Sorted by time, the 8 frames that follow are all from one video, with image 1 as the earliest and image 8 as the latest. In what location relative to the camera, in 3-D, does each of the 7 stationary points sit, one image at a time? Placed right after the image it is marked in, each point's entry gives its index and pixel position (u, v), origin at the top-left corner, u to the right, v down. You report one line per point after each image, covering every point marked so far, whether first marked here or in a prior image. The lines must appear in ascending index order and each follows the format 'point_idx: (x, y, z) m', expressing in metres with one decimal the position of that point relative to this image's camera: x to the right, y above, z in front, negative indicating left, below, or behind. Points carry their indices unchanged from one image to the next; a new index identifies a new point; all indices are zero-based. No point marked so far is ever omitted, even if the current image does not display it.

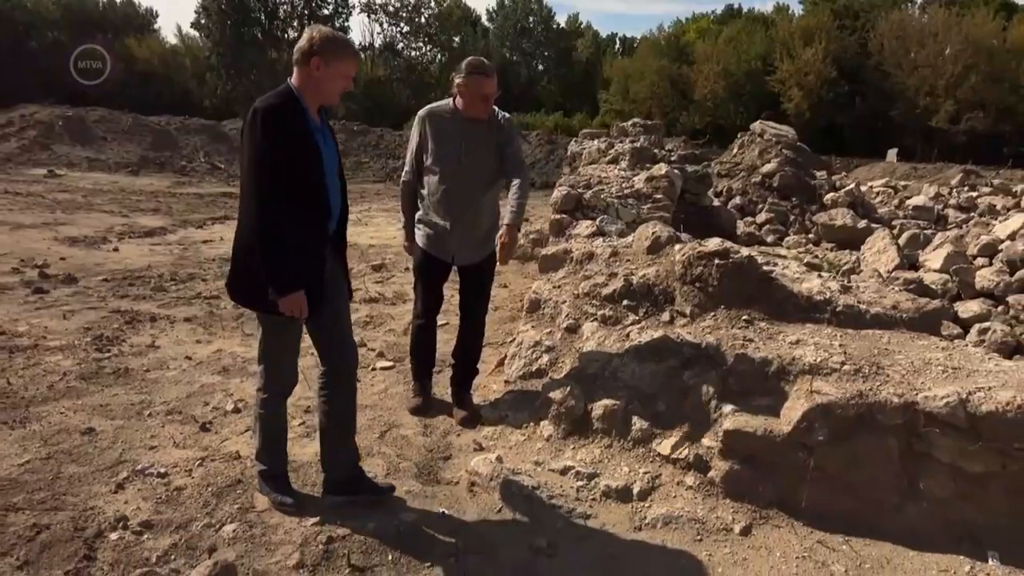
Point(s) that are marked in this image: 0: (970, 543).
0: (+1.6, -0.9, +2.8) m
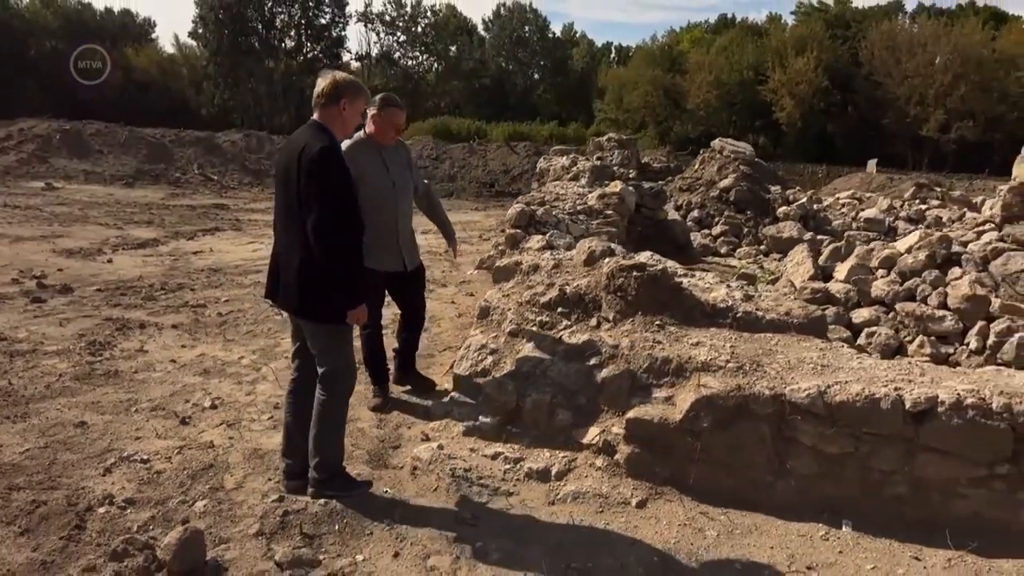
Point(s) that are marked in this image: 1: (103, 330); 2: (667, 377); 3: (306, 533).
0: (+1.3, -0.9, +3.3) m
1: (-3.1, -0.3, +6.1) m
2: (+0.7, -0.4, +3.7) m
3: (-0.8, -1.0, +3.2) m
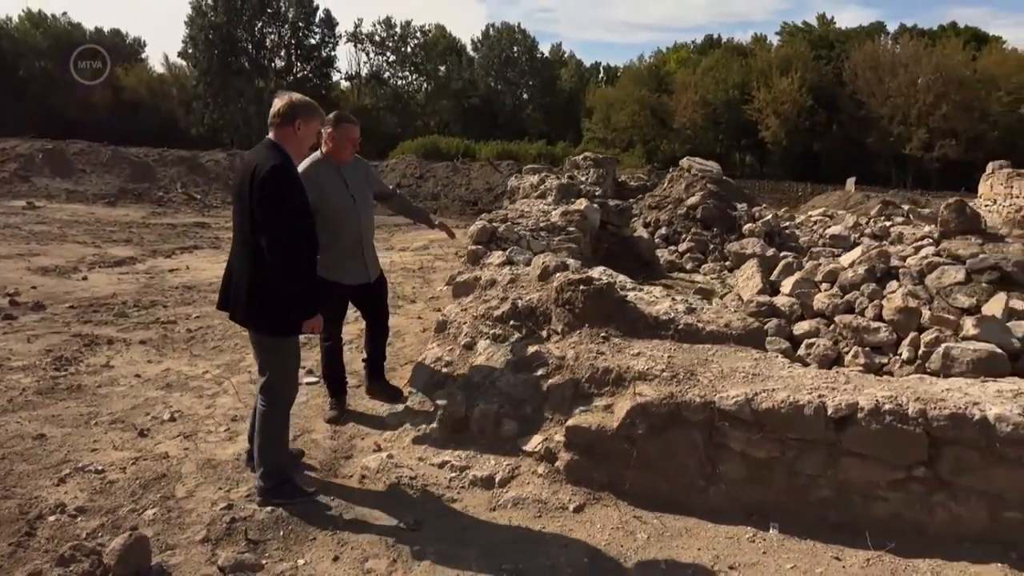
0: (+1.1, -1.0, +3.5) m
1: (-3.4, -0.4, +6.2) m
2: (+0.5, -0.5, +3.9) m
3: (-1.1, -1.0, +3.3) m
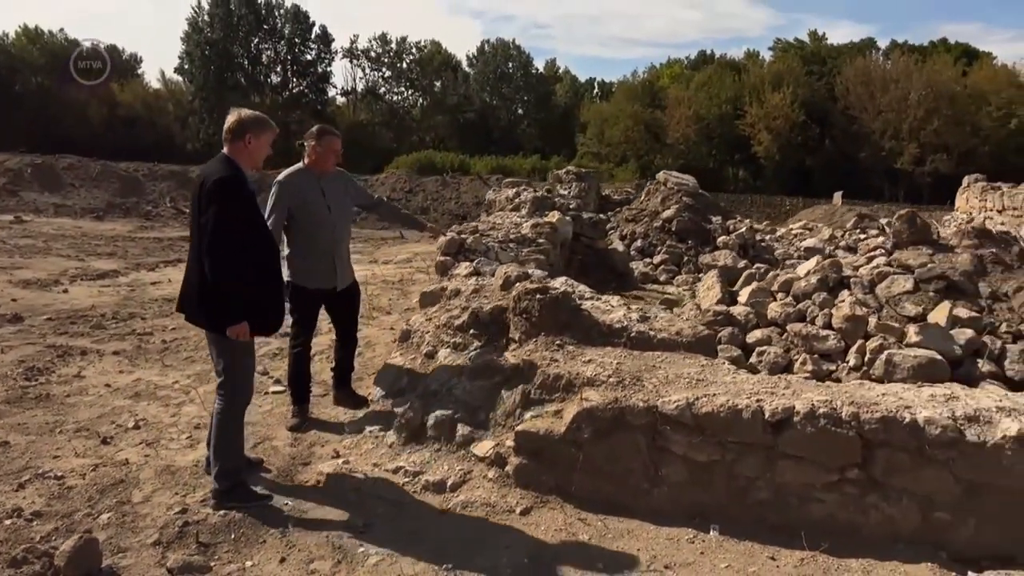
0: (+0.8, -1.0, +3.5) m
1: (-3.6, -0.5, +6.2) m
2: (+0.2, -0.5, +3.9) m
3: (-1.3, -1.1, +3.4) m
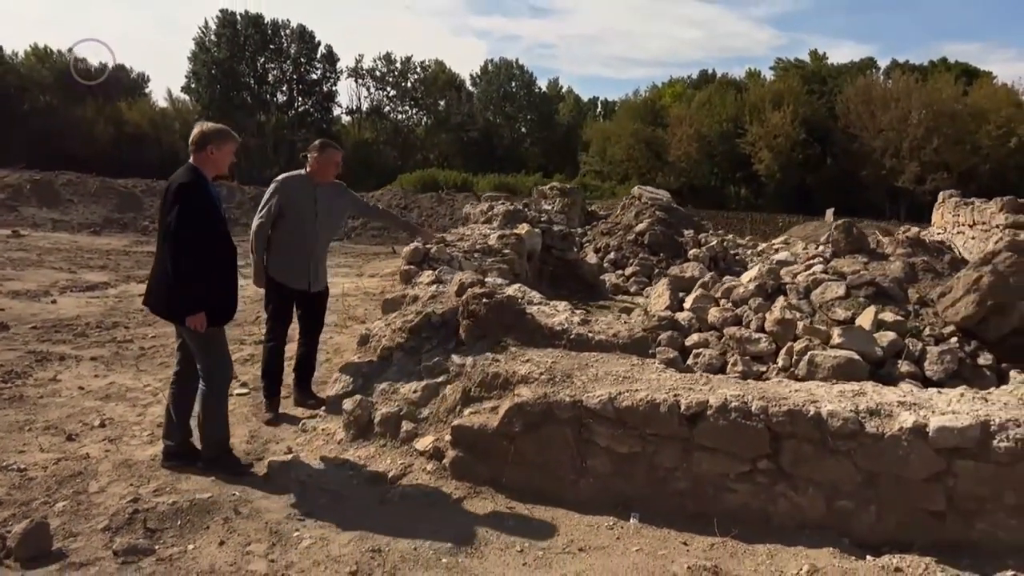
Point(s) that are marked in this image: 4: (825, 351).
0: (+0.5, -1.0, +3.7) m
1: (-3.9, -0.6, +6.5) m
2: (-0.1, -0.5, +4.1) m
3: (-1.6, -1.1, +3.6) m
4: (+1.7, -0.3, +4.3) m
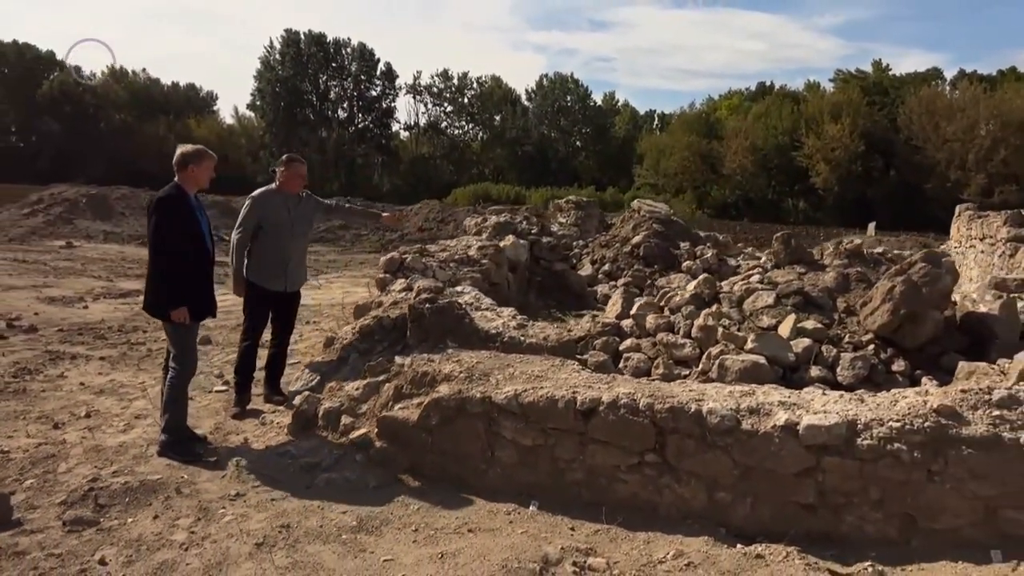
0: (+0.1, -1.0, +4.0) m
1: (-4.2, -0.6, +7.1) m
2: (-0.5, -0.6, +4.5) m
3: (-2.1, -1.1, +4.0) m
4: (+1.3, -0.4, +4.5) m
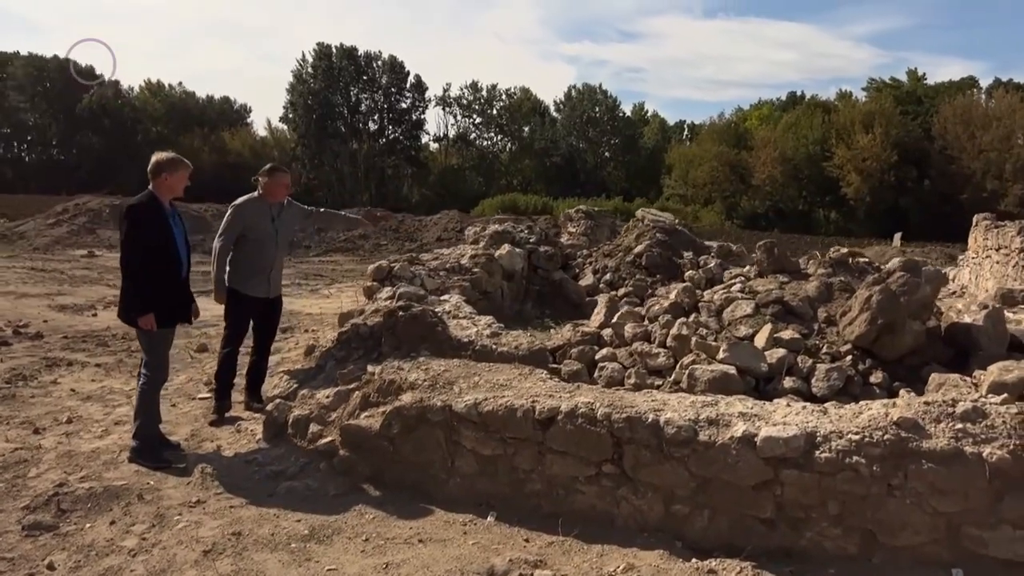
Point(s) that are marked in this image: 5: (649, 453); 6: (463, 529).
0: (-0.1, -1.1, +4.0) m
1: (-4.3, -0.7, +7.2) m
2: (-0.7, -0.6, +4.5) m
3: (-2.3, -1.1, +4.1) m
4: (+1.1, -0.4, +4.4) m
5: (+0.6, -0.8, +3.7) m
6: (-0.2, -1.1, +3.8) m
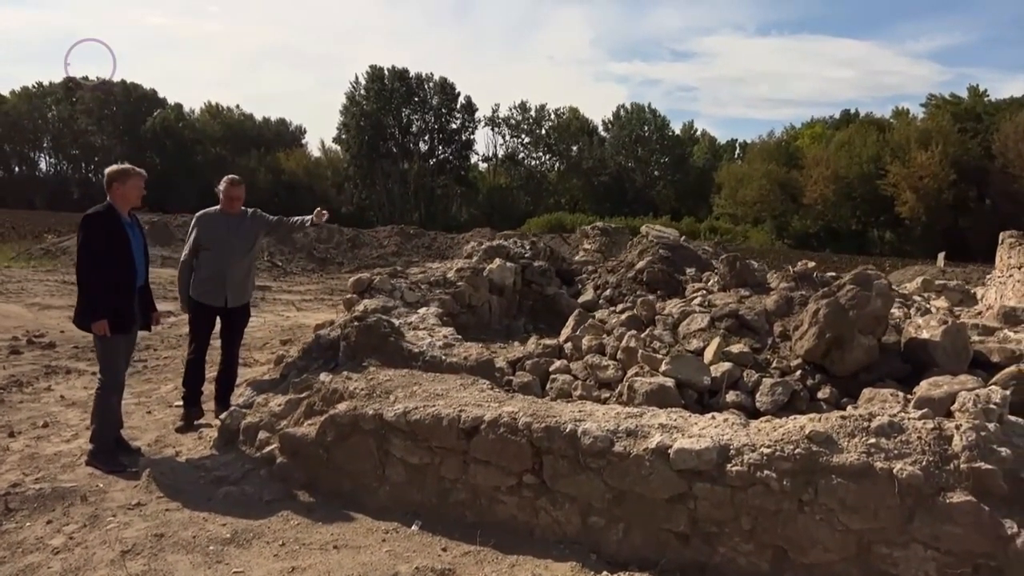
0: (-0.5, -1.1, +4.0) m
1: (-4.4, -0.8, +7.4) m
2: (-1.0, -0.7, +4.5) m
3: (-2.6, -1.1, +4.2) m
4: (+0.7, -0.5, +4.3) m
5: (+0.2, -0.8, +3.6) m
6: (-0.6, -1.2, +3.8) m
